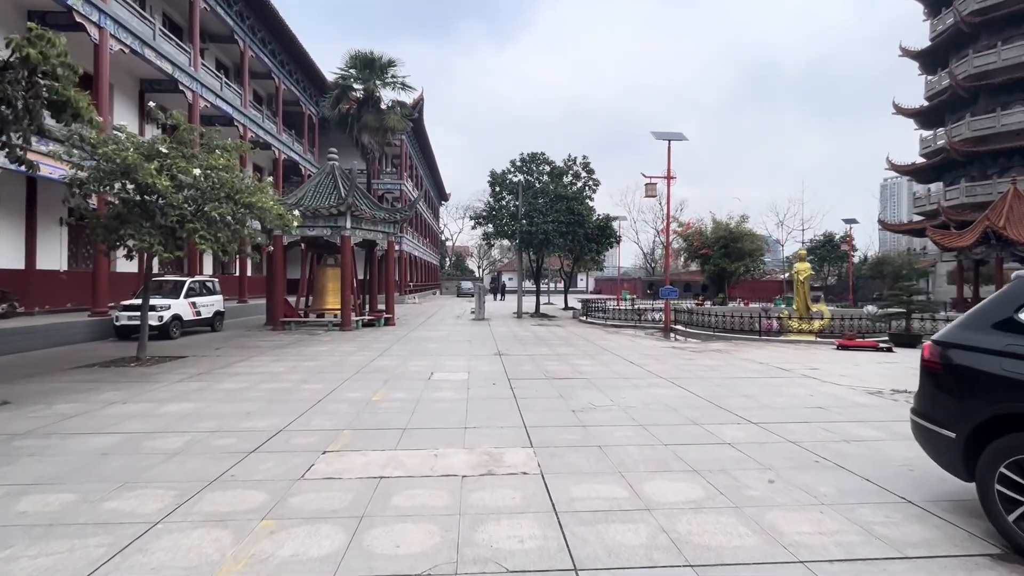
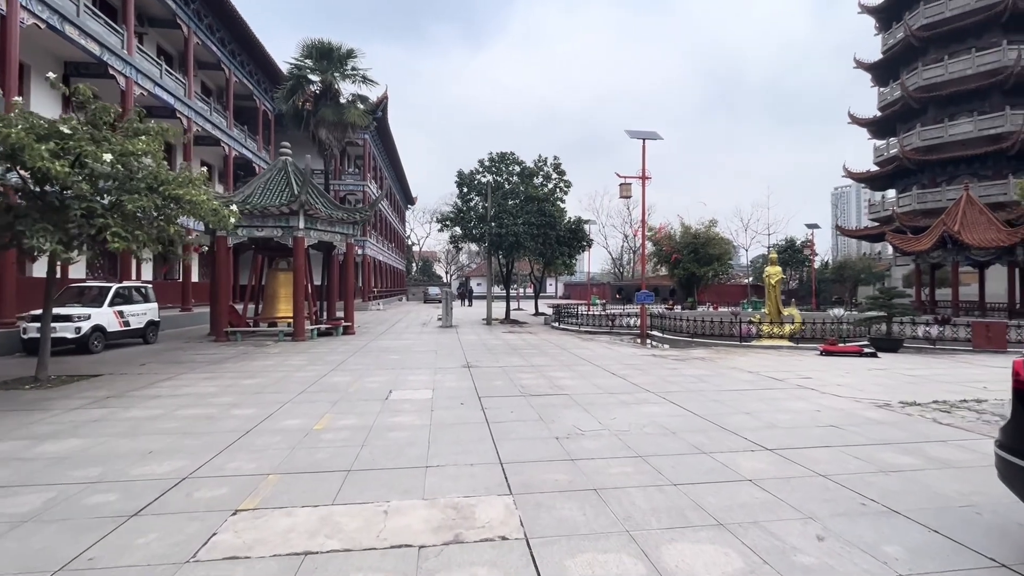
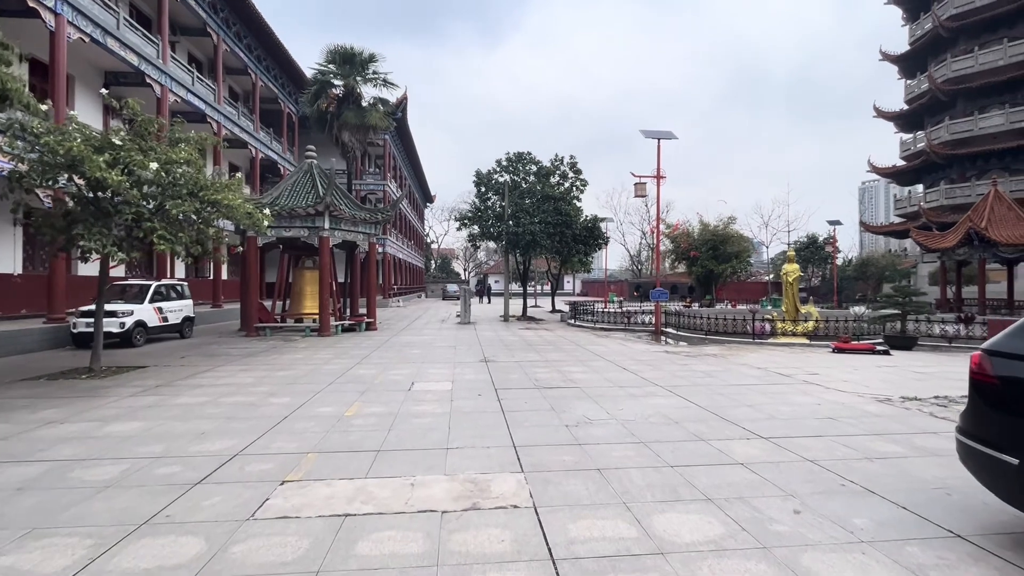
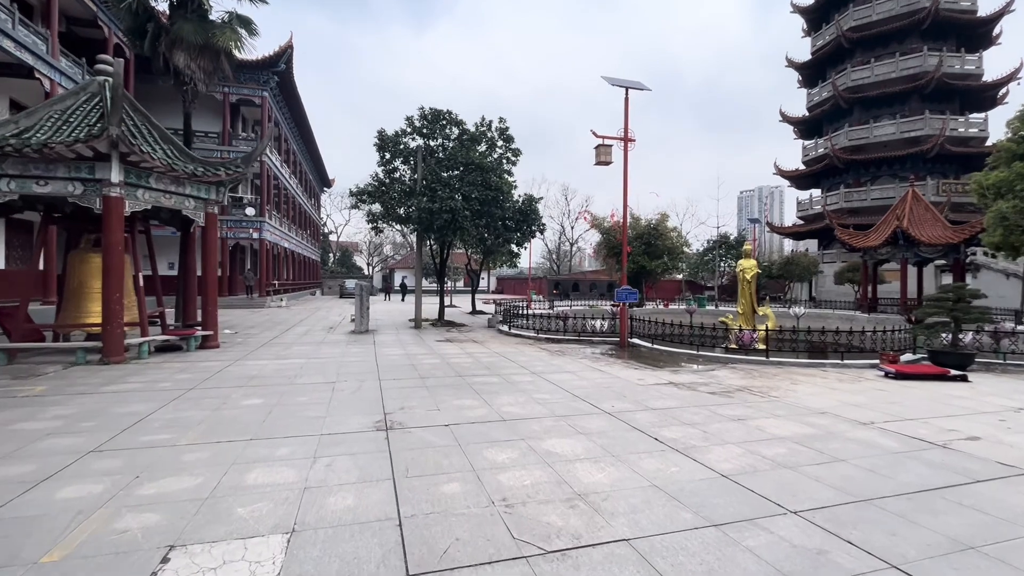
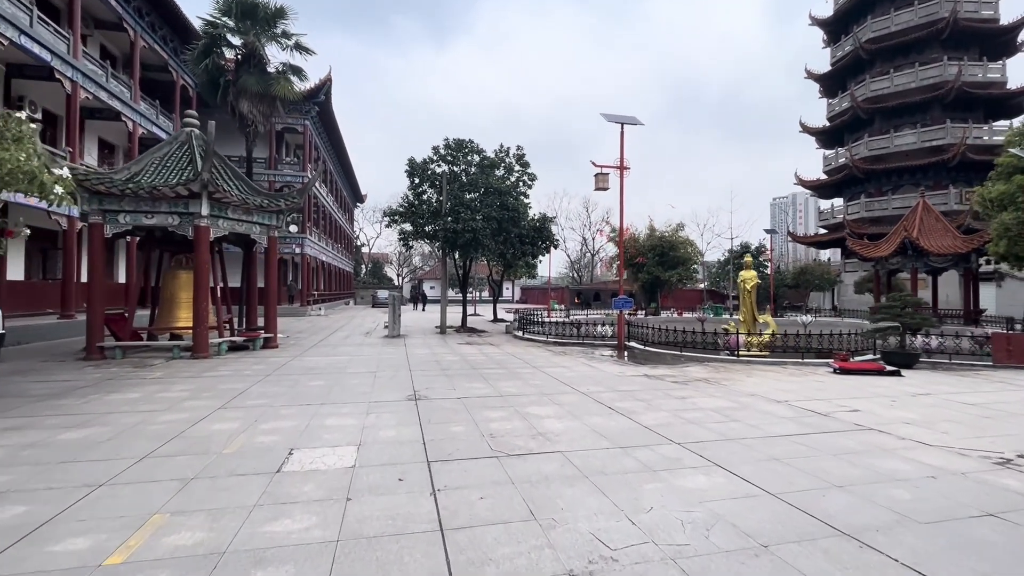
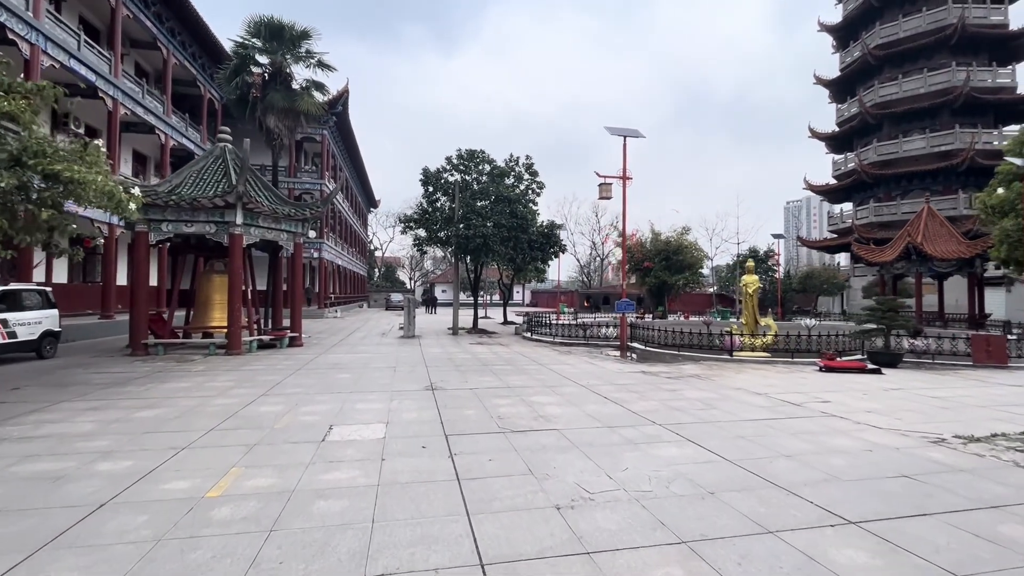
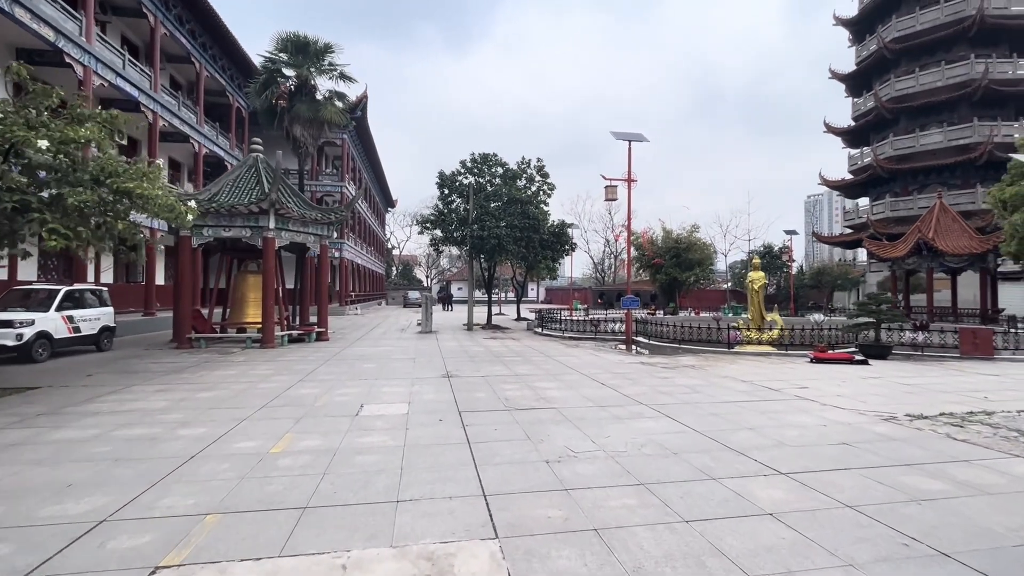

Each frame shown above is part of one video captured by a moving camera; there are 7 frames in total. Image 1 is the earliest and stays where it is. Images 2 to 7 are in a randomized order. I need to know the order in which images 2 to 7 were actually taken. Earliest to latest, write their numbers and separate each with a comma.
3, 2, 7, 6, 5, 4
